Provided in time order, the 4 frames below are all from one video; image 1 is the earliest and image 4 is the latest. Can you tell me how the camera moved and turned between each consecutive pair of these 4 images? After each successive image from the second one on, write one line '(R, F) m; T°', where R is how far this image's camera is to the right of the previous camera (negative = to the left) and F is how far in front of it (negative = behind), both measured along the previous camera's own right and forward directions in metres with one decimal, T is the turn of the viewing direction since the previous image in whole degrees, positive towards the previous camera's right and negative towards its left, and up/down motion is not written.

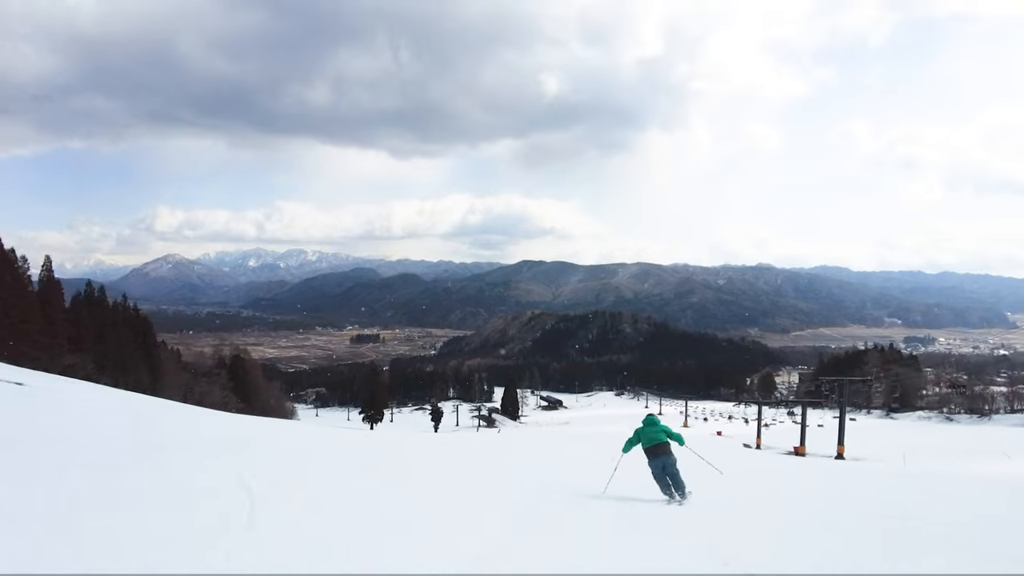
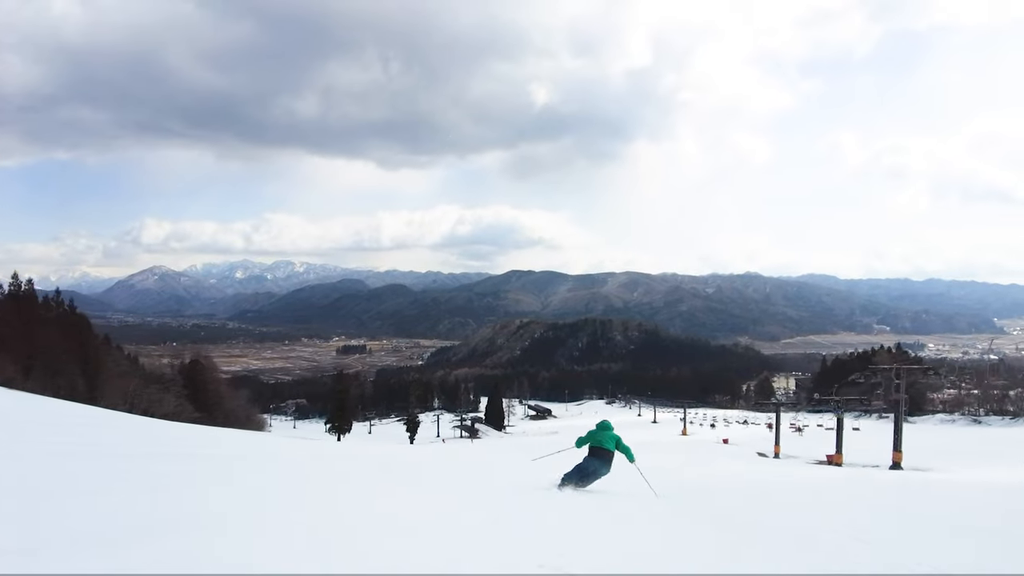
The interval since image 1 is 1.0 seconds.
(+0.1, +0.8) m; +1°
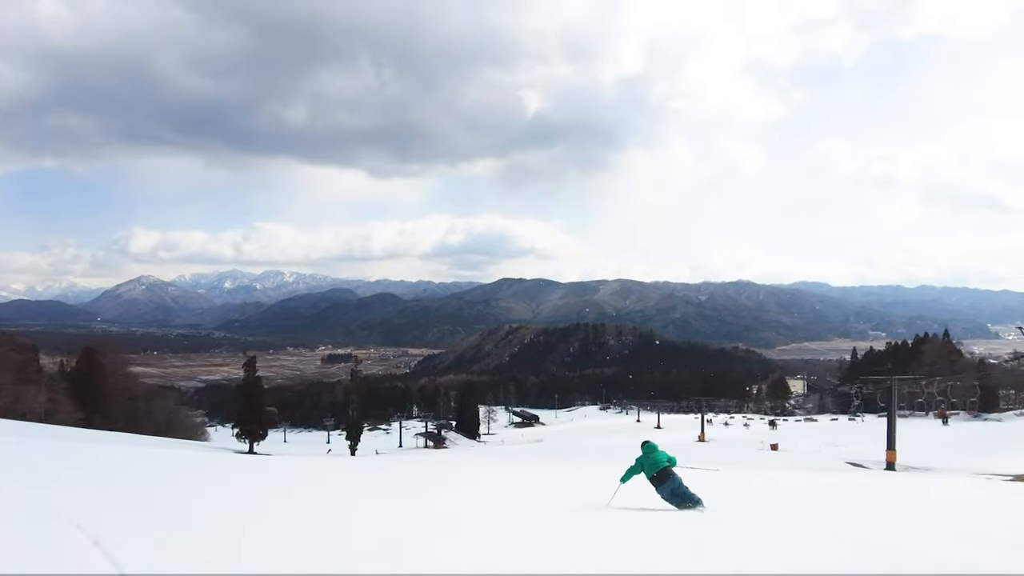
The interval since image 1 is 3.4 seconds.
(+0.2, +2.0) m; +1°
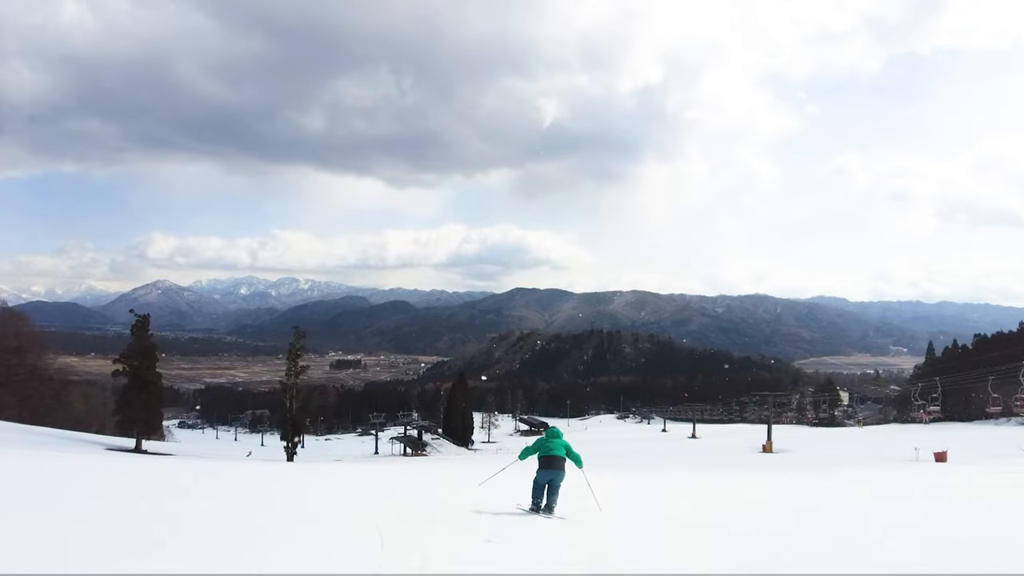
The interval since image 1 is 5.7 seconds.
(+0.1, +1.9) m; -1°
